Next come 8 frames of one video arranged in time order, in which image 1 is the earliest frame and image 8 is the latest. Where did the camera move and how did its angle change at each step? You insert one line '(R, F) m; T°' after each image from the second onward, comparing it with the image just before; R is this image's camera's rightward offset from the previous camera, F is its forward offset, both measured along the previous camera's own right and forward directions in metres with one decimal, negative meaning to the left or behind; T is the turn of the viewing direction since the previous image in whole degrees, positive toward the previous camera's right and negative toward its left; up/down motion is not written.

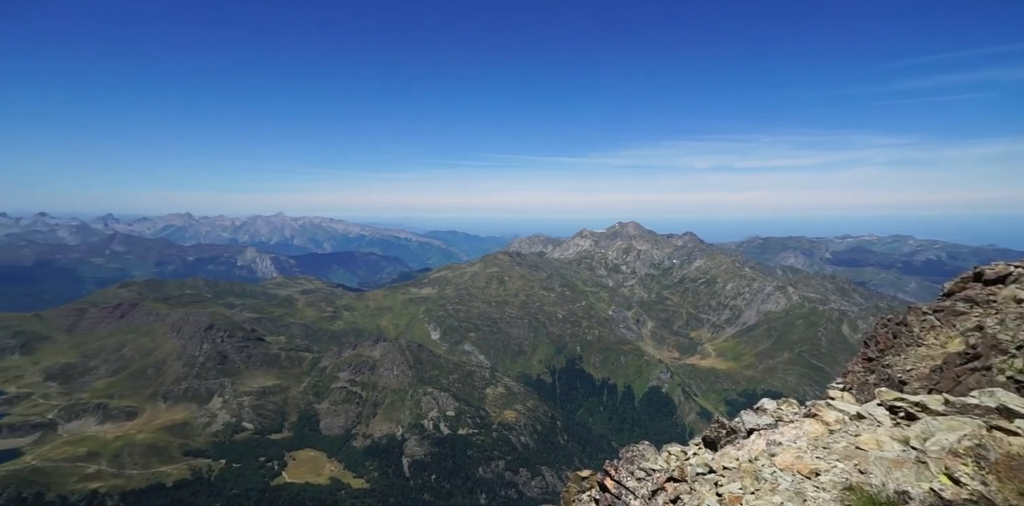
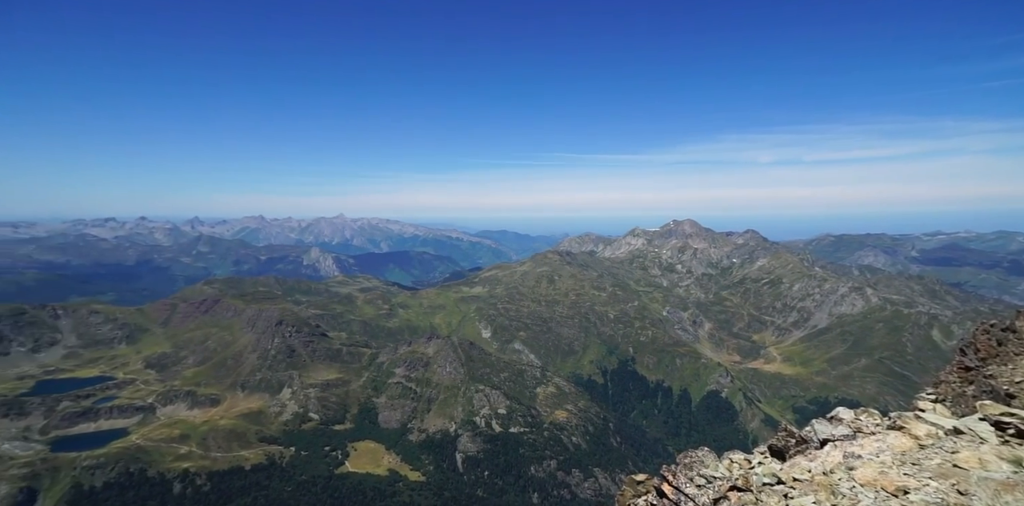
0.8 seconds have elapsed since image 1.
(-0.3, +0.5) m; -5°
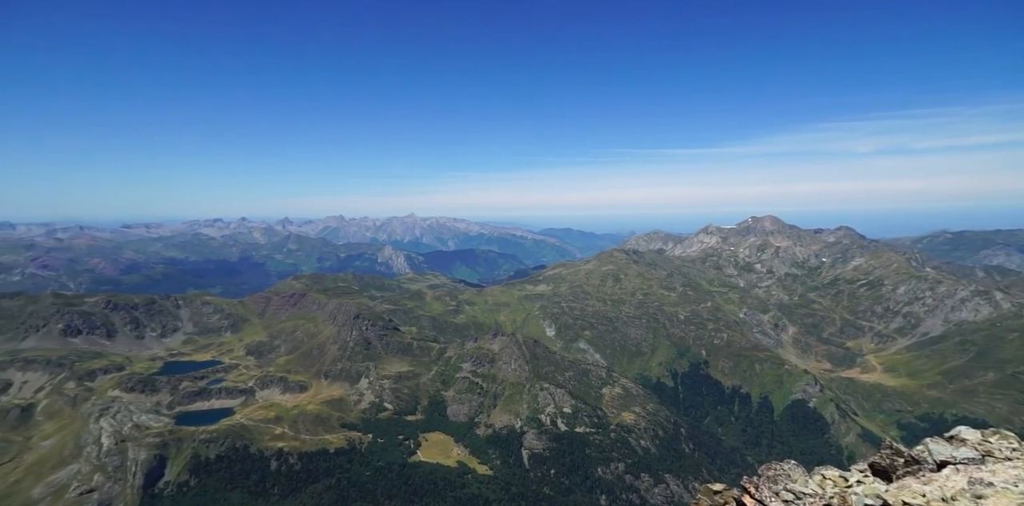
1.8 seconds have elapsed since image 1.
(-0.5, +1.0) m; -6°
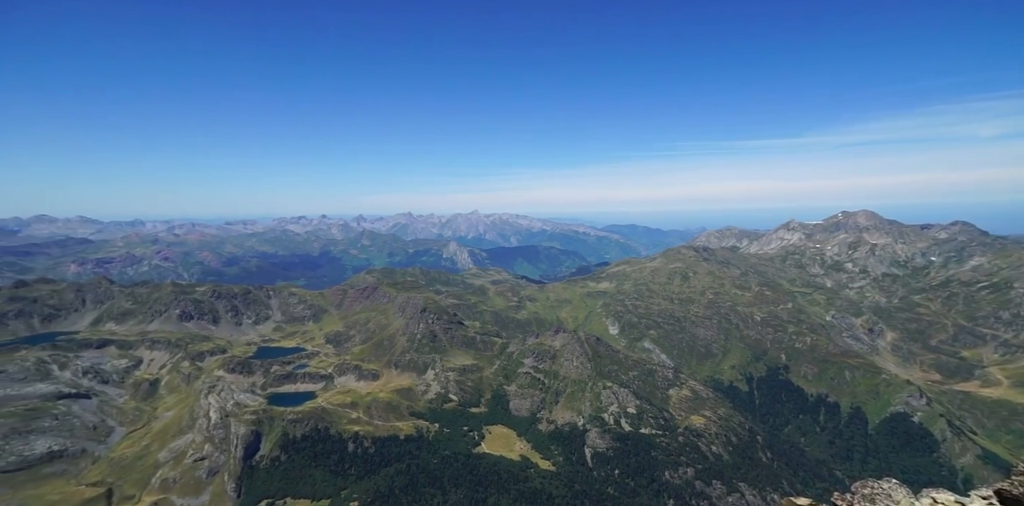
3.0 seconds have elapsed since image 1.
(-0.6, +1.5) m; -6°
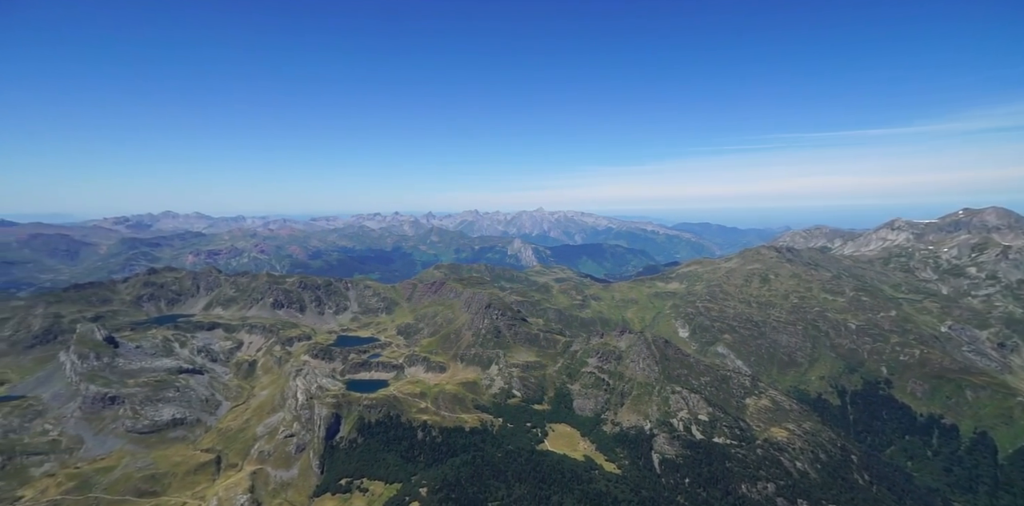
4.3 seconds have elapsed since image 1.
(-0.8, +2.5) m; -6°
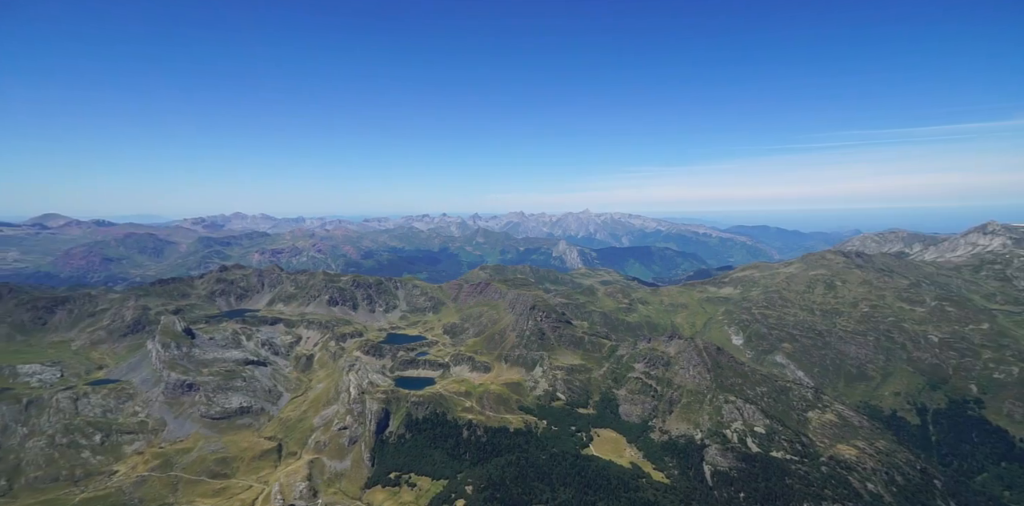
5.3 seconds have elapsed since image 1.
(-0.6, +2.4) m; -4°
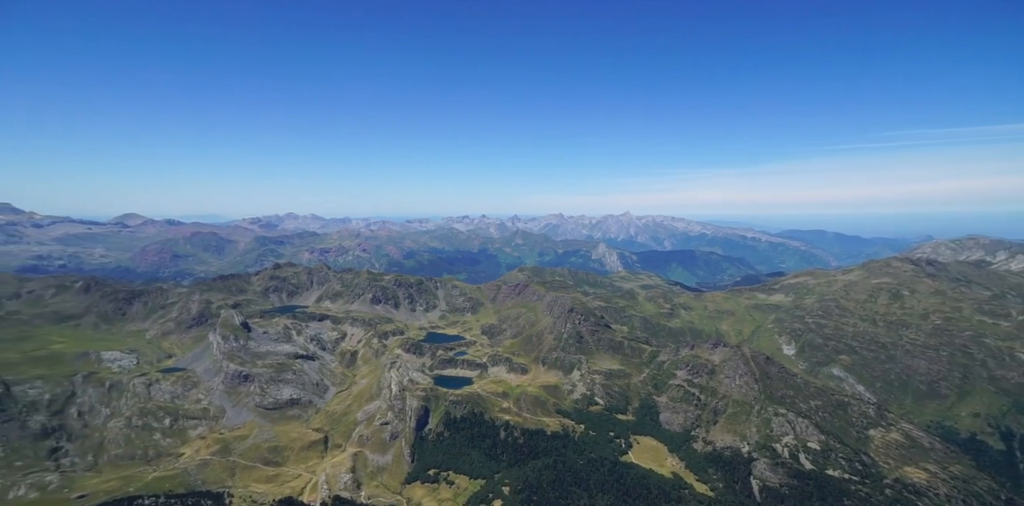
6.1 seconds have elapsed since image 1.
(-0.6, +2.6) m; -4°
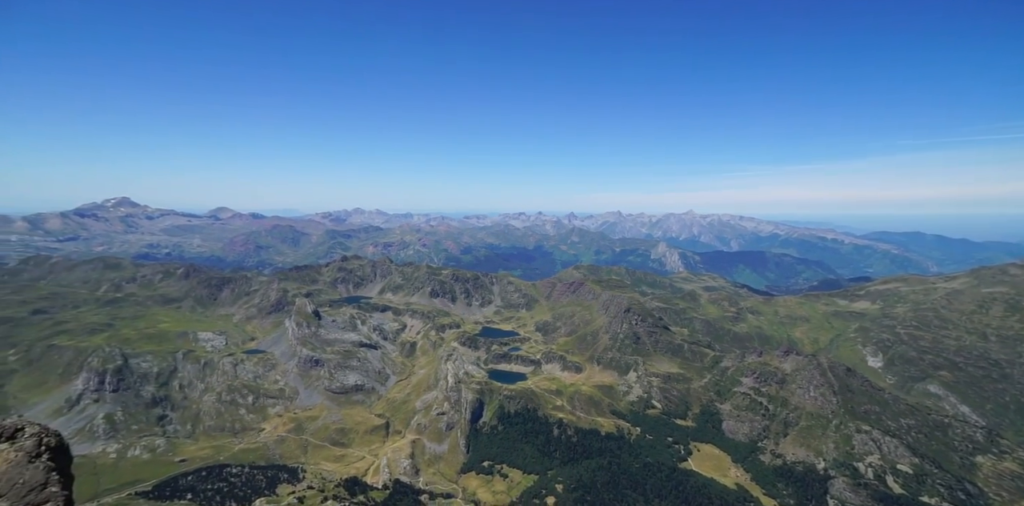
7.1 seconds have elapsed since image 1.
(-1.3, +4.2) m; -6°
